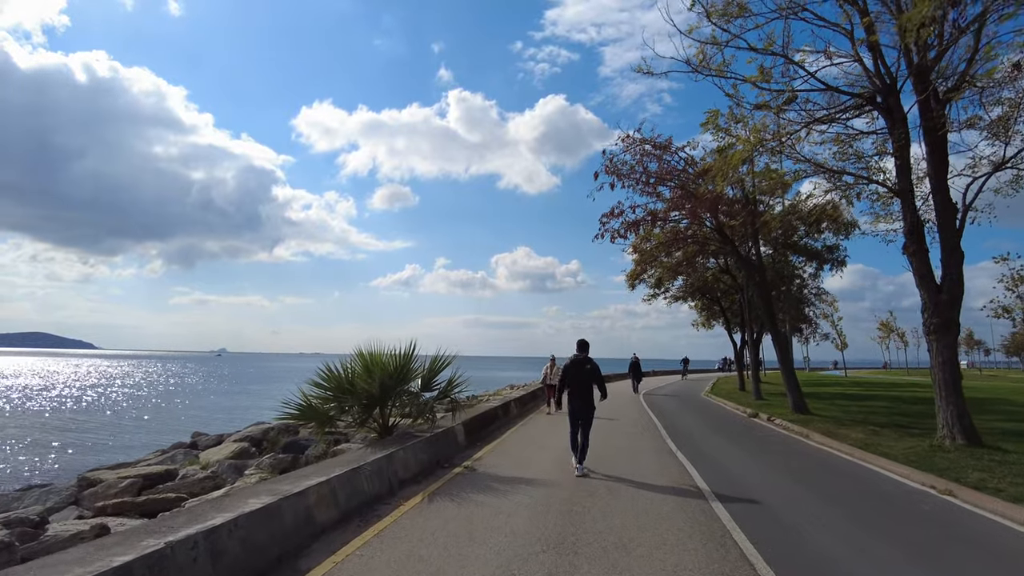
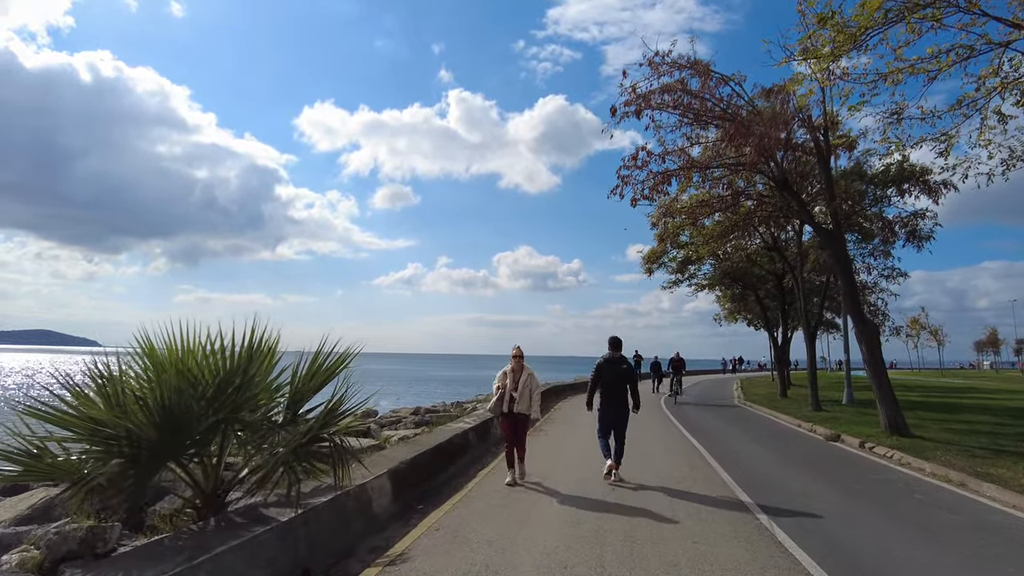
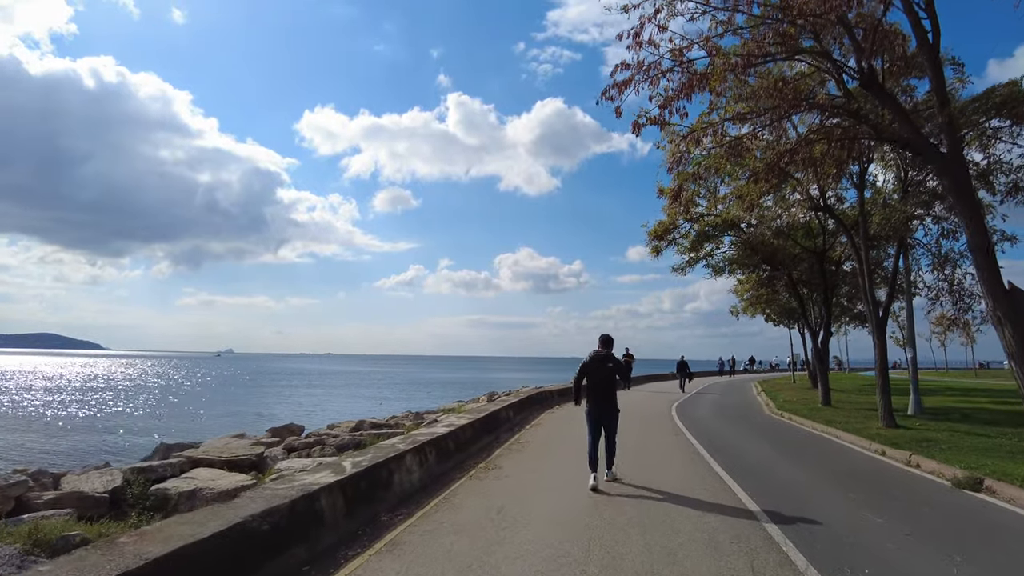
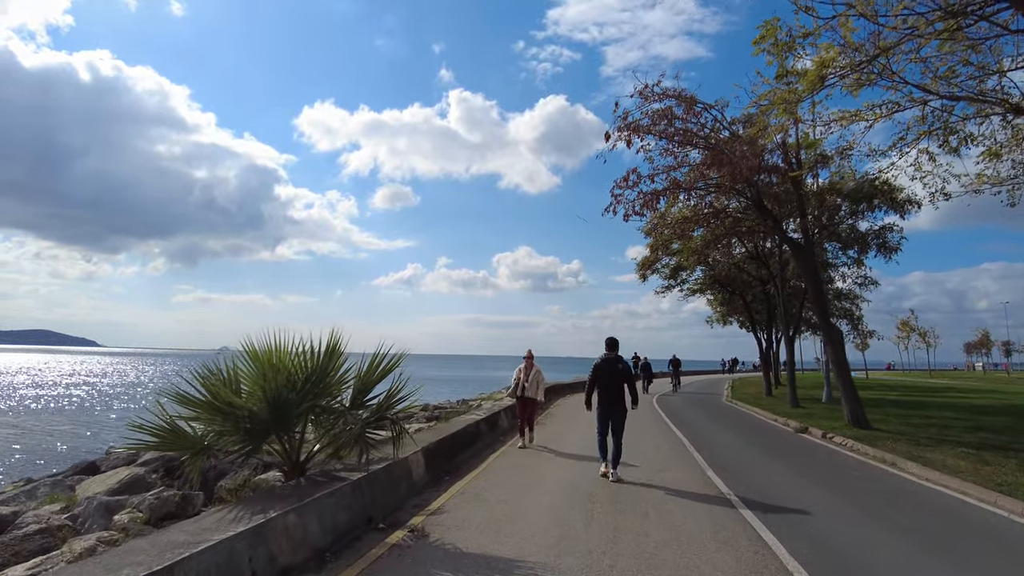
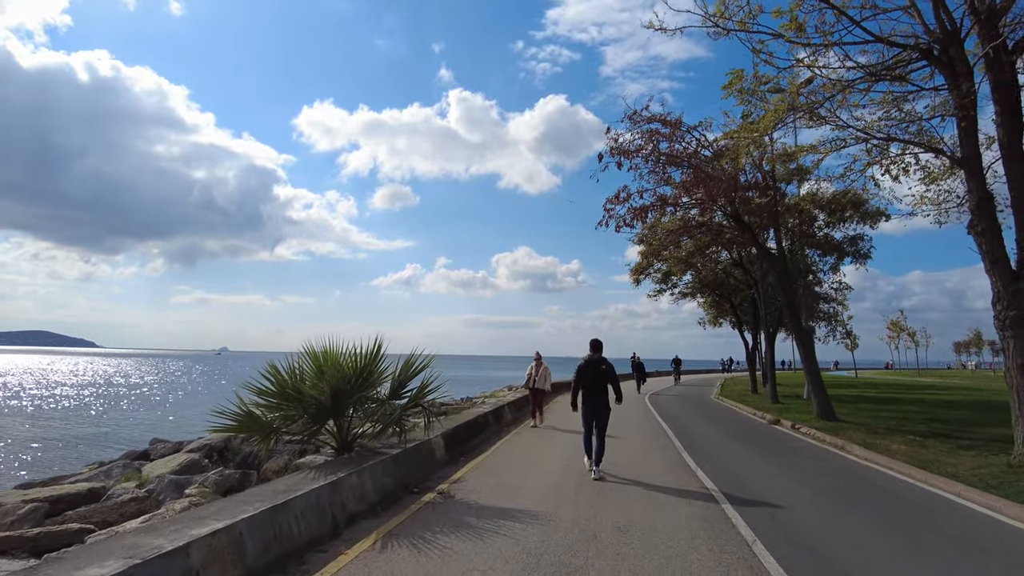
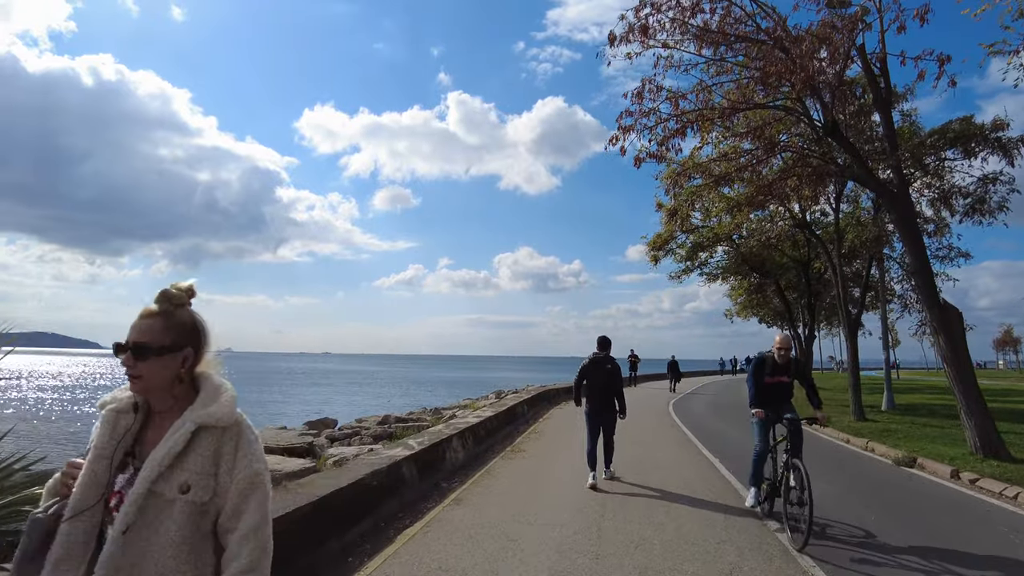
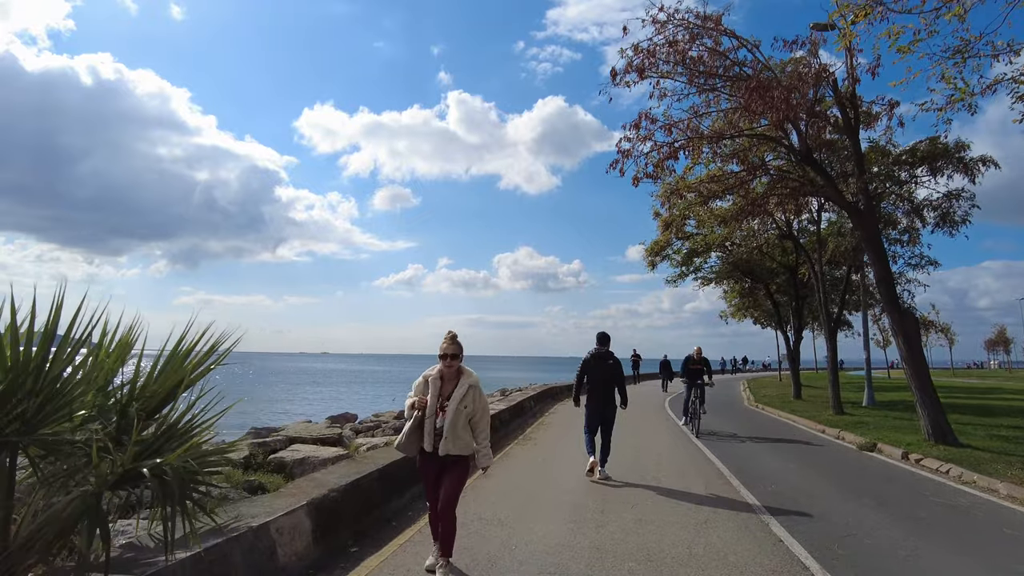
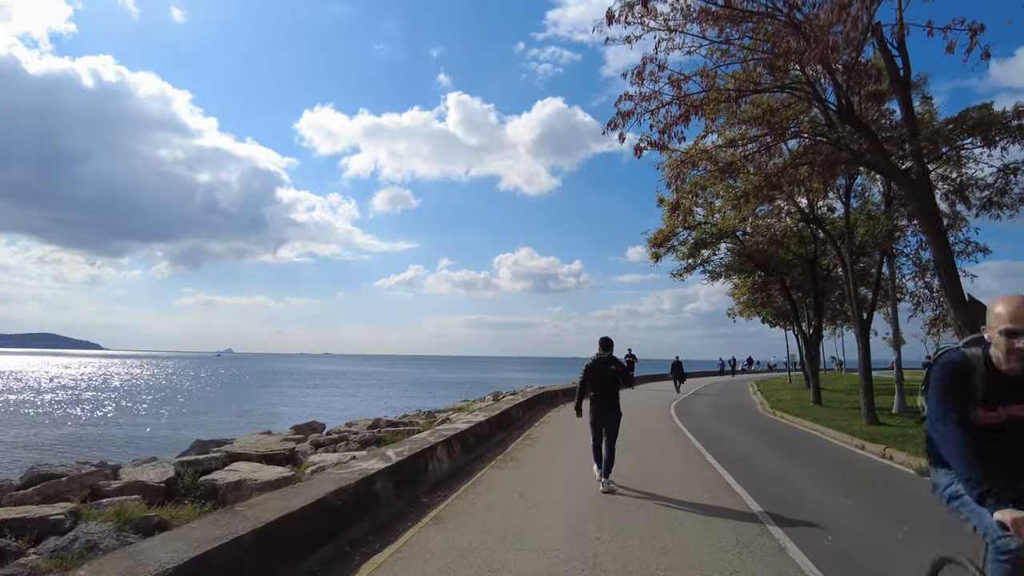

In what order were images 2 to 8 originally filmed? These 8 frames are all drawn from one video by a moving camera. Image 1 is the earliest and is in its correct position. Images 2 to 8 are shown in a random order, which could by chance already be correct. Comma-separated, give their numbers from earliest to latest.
5, 4, 2, 7, 6, 8, 3
